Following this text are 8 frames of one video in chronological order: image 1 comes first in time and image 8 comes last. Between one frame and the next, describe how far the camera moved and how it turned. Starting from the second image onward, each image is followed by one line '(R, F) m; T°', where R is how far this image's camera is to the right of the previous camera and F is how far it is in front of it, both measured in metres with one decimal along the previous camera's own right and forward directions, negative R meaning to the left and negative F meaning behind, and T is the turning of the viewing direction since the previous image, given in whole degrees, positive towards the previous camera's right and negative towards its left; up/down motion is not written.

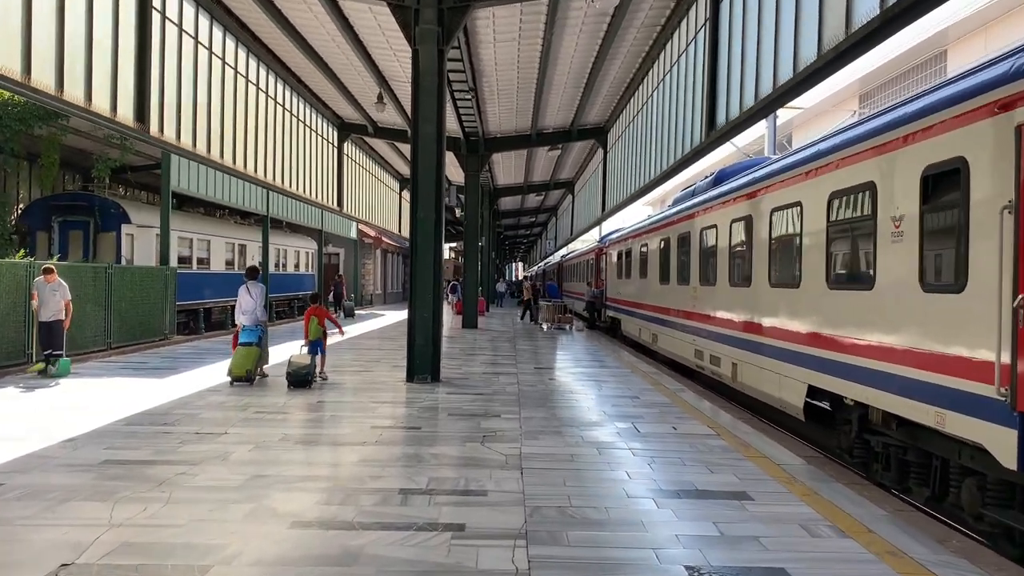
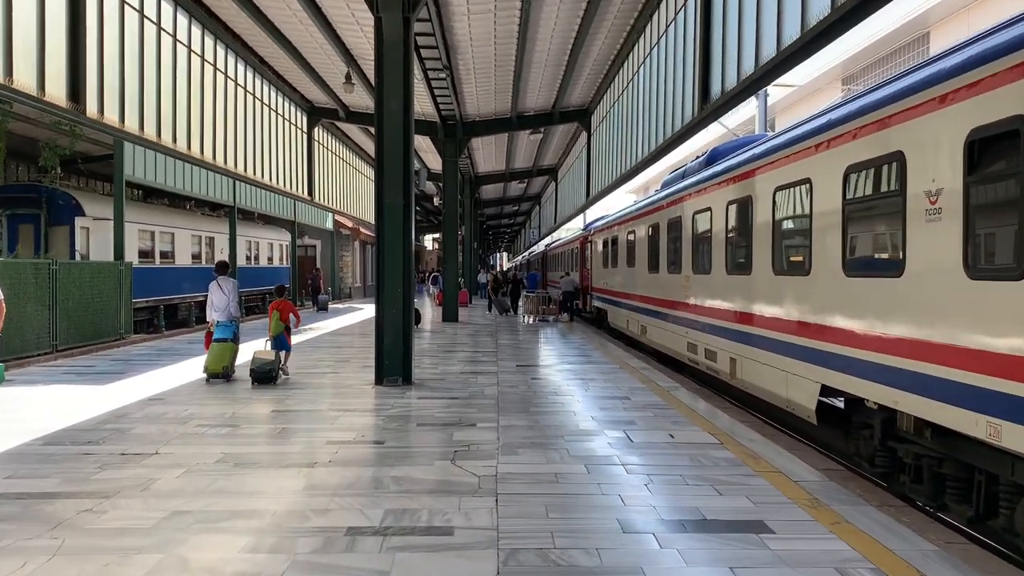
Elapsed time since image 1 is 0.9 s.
(+0.1, +0.8) m; +1°
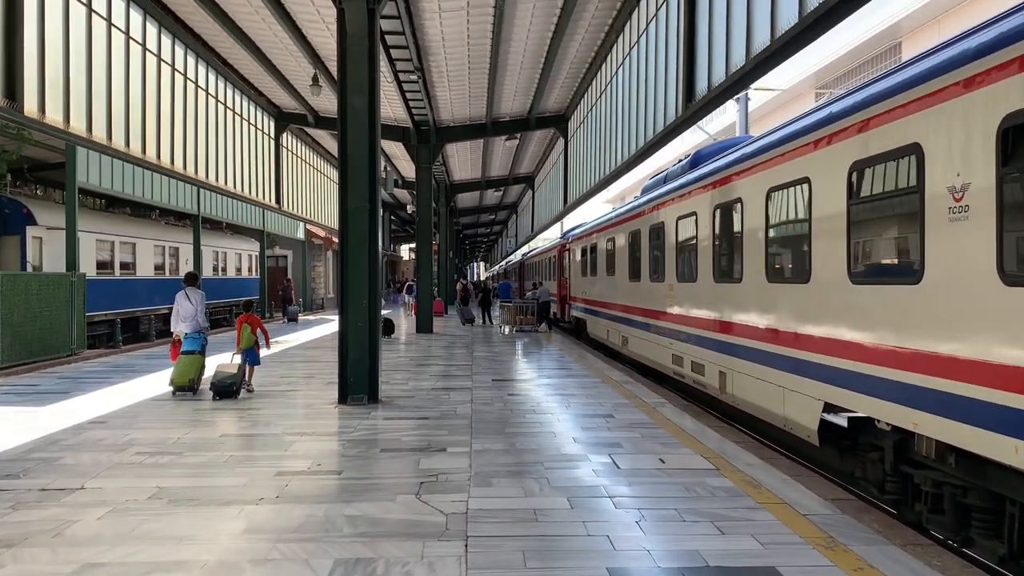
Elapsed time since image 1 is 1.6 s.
(0.0, +0.6) m; +1°
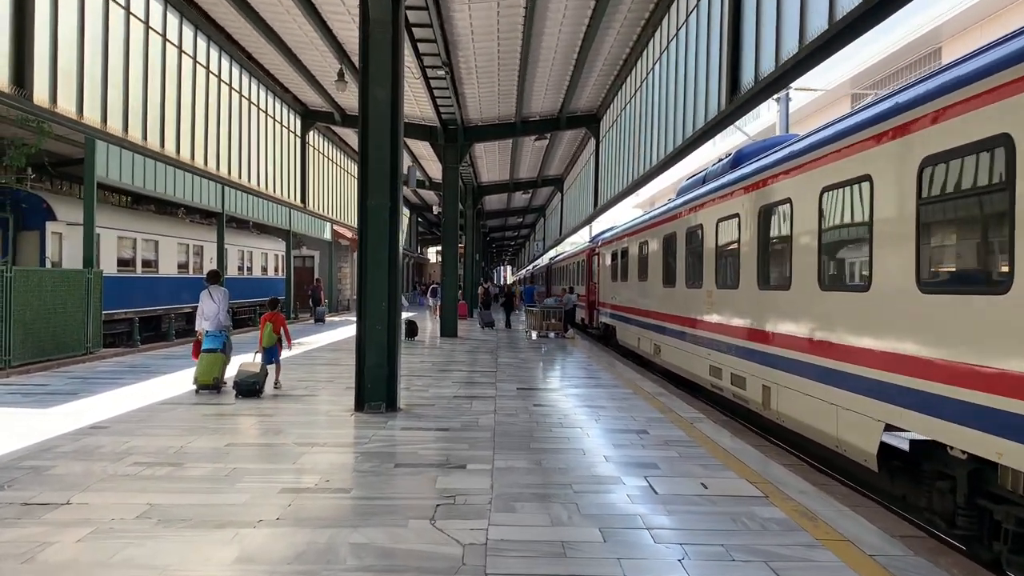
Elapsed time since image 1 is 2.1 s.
(0.0, +0.5) m; -2°
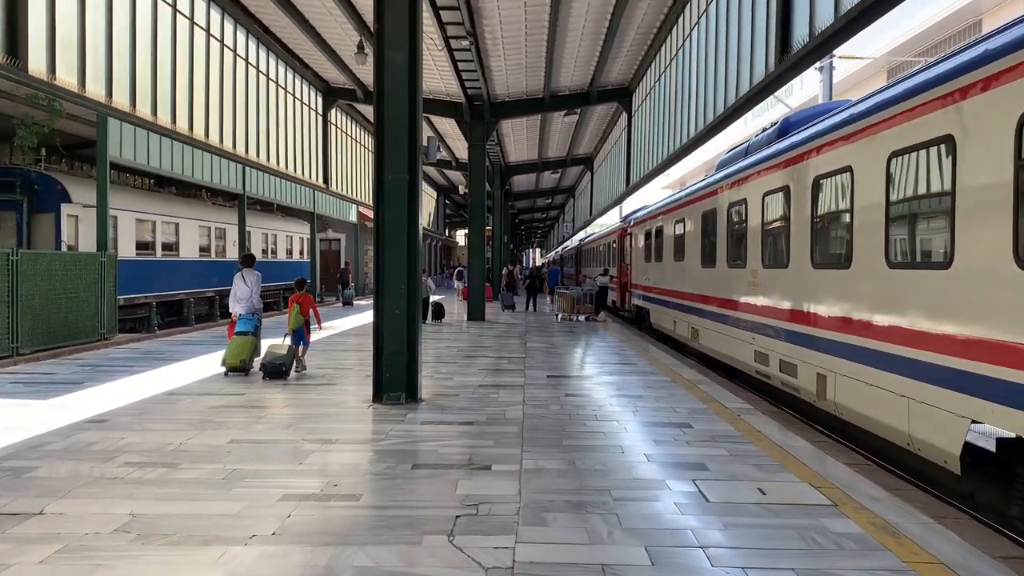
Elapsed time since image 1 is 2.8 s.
(0.0, +0.6) m; -2°
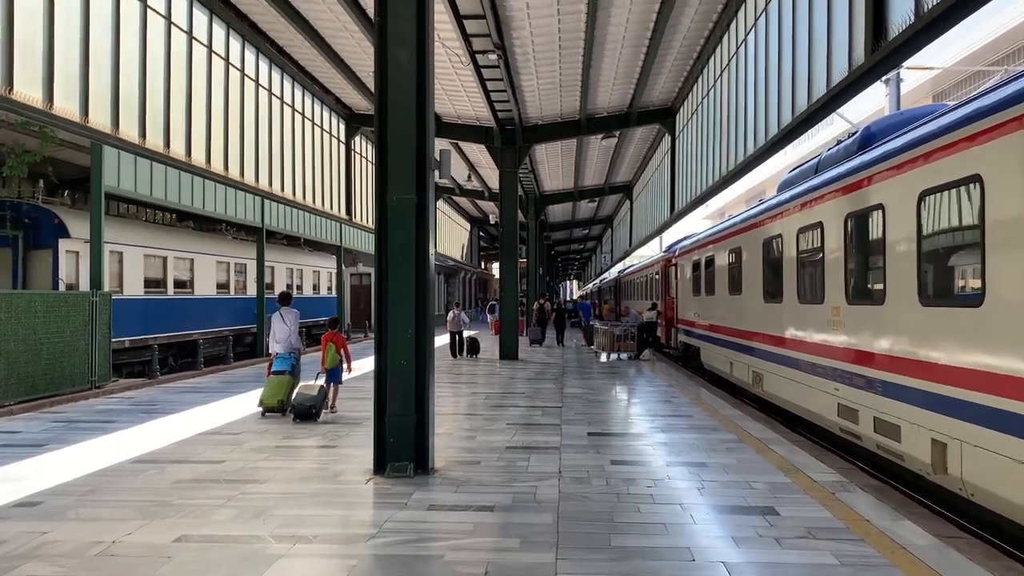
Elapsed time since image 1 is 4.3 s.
(0.0, +1.3) m; -2°
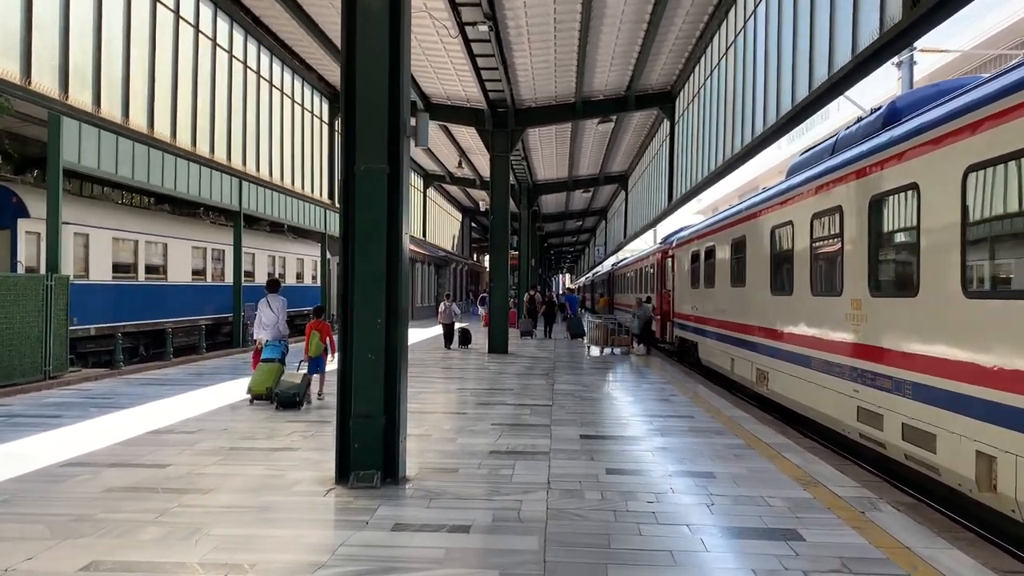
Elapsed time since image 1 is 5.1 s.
(0.0, +0.7) m; +1°
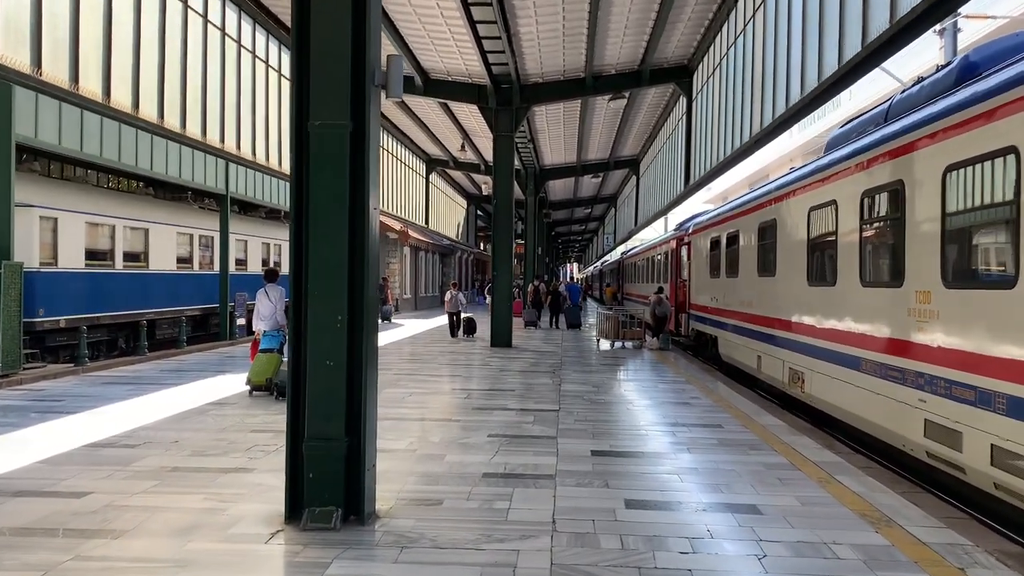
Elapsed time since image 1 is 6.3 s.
(+0.1, +1.0) m; -1°
